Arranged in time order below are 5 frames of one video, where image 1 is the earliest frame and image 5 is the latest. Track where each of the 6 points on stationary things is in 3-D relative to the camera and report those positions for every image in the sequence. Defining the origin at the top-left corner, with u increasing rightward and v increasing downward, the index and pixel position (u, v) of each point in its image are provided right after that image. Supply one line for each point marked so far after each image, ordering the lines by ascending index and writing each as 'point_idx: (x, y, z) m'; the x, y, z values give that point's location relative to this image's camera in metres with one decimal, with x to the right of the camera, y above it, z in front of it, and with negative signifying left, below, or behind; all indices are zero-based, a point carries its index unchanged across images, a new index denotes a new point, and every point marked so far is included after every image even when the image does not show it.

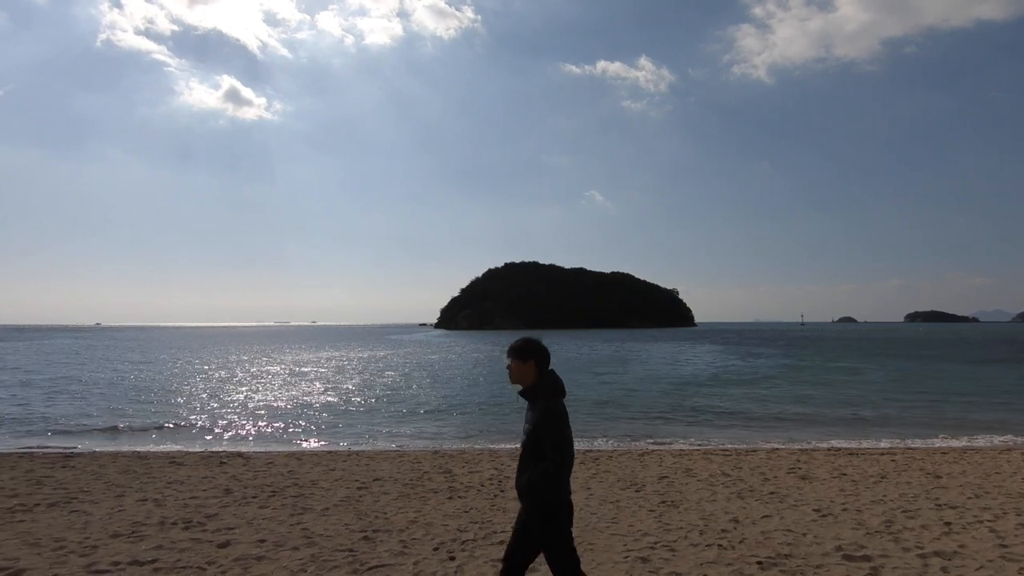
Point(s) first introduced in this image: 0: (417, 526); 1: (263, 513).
0: (-0.9, -2.3, +6.2) m
1: (-2.5, -2.3, +6.7) m
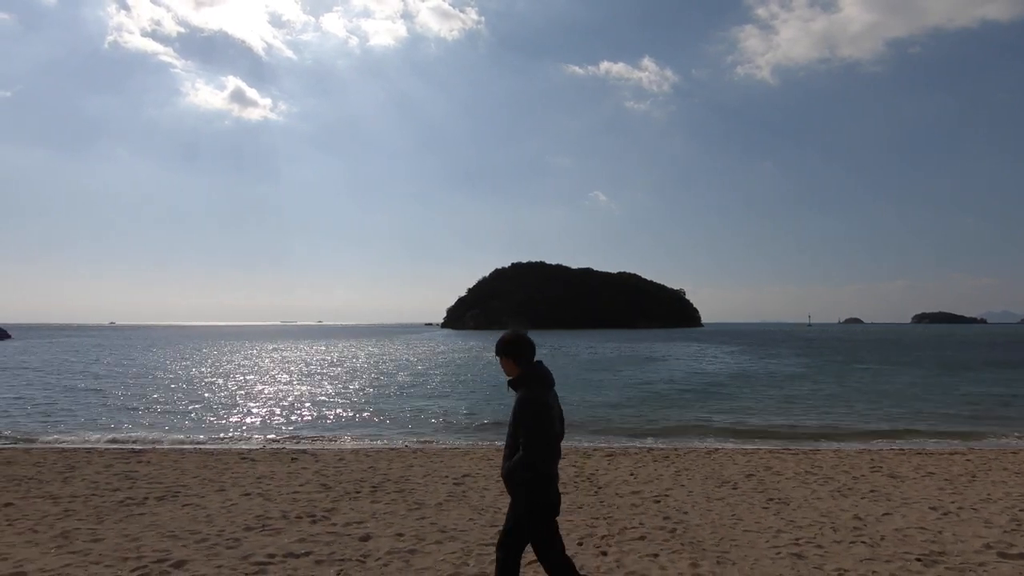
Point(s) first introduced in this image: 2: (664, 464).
0: (+0.3, -2.2, +6.1) m
1: (-1.3, -2.3, +6.7) m
2: (+2.5, -2.9, +10.7) m
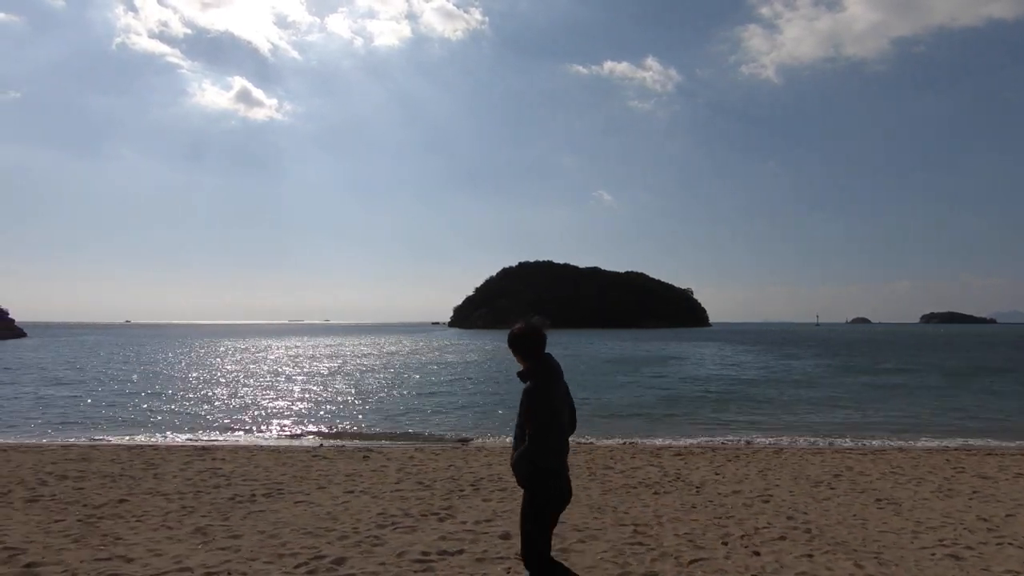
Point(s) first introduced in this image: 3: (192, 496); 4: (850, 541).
0: (+1.5, -2.2, +6.1) m
1: (-0.1, -2.2, +6.6) m
2: (+3.7, -2.9, +10.6) m
3: (-3.6, -2.3, +7.2) m
4: (+2.8, -2.1, +5.4) m
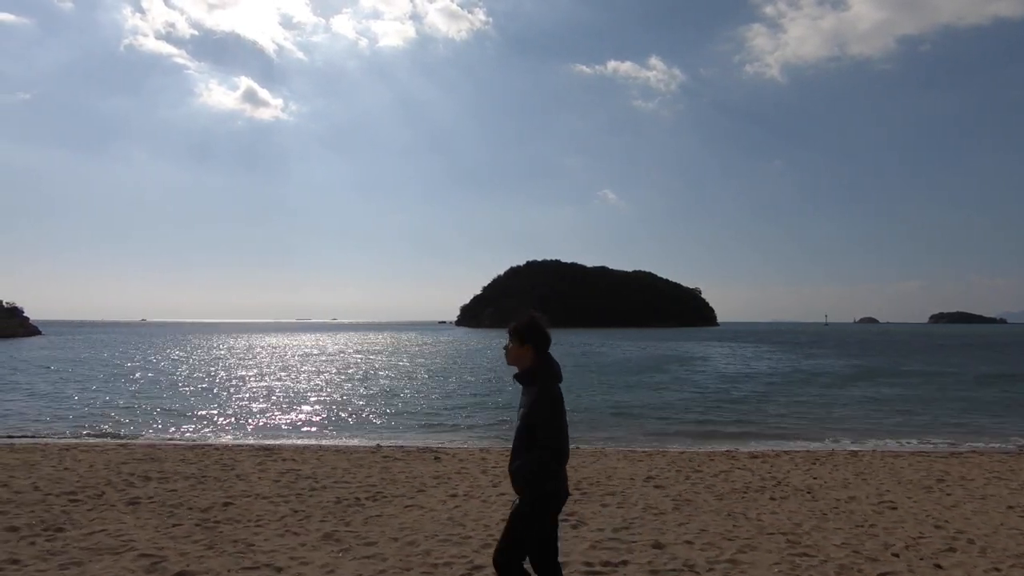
0: (+2.7, -2.2, +5.8) m
1: (+1.1, -2.2, +6.4) m
2: (+5.0, -2.8, +10.3) m
3: (-2.3, -2.3, +7.0) m
4: (+4.0, -2.1, +5.0) m
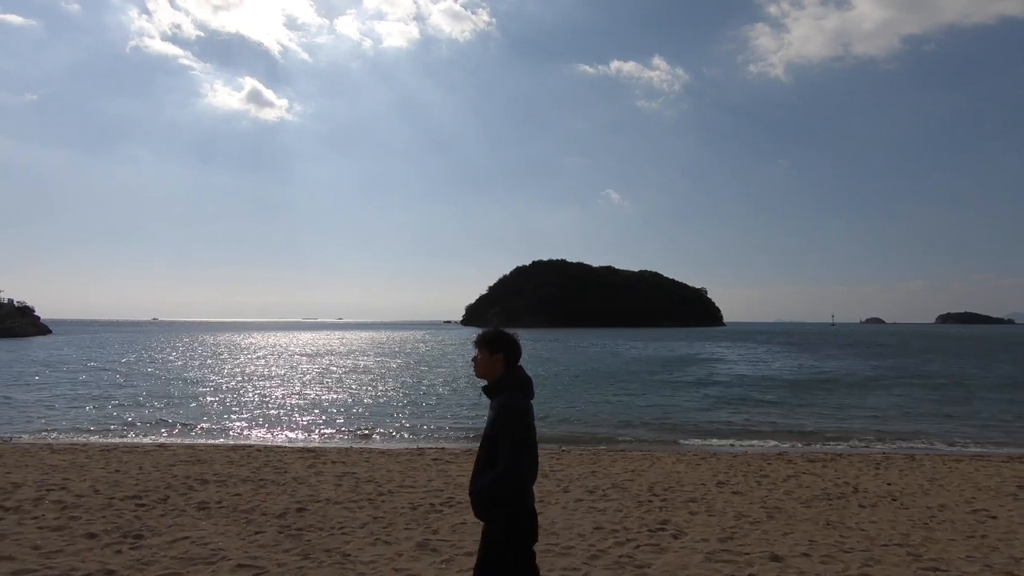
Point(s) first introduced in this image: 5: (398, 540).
0: (+3.6, -2.2, +5.5) m
1: (+2.0, -2.2, +6.1) m
2: (+5.9, -2.8, +10.0) m
3: (-1.5, -2.3, +6.8) m
4: (+4.9, -2.1, +4.8) m
5: (-1.0, -2.1, +5.4) m
